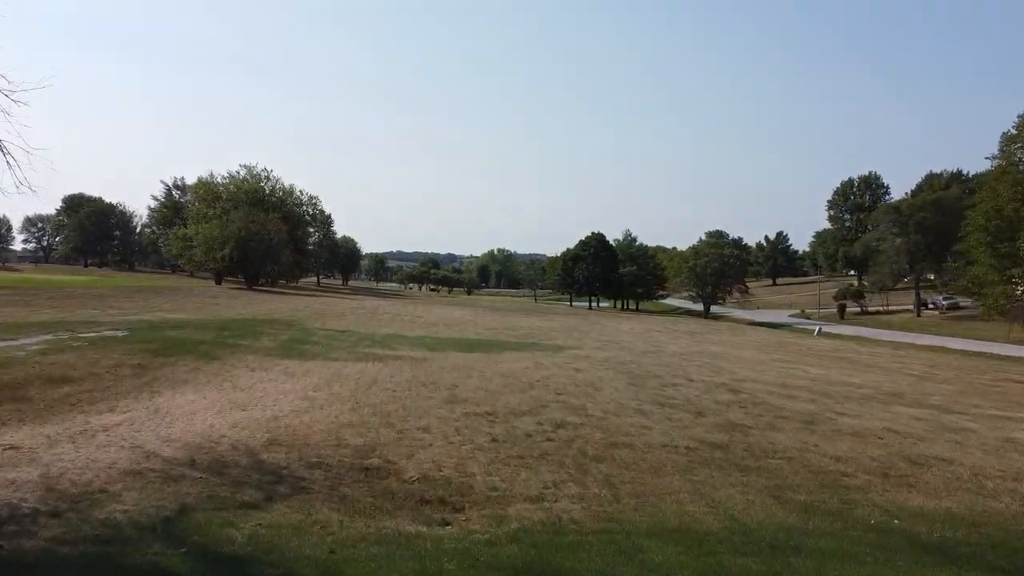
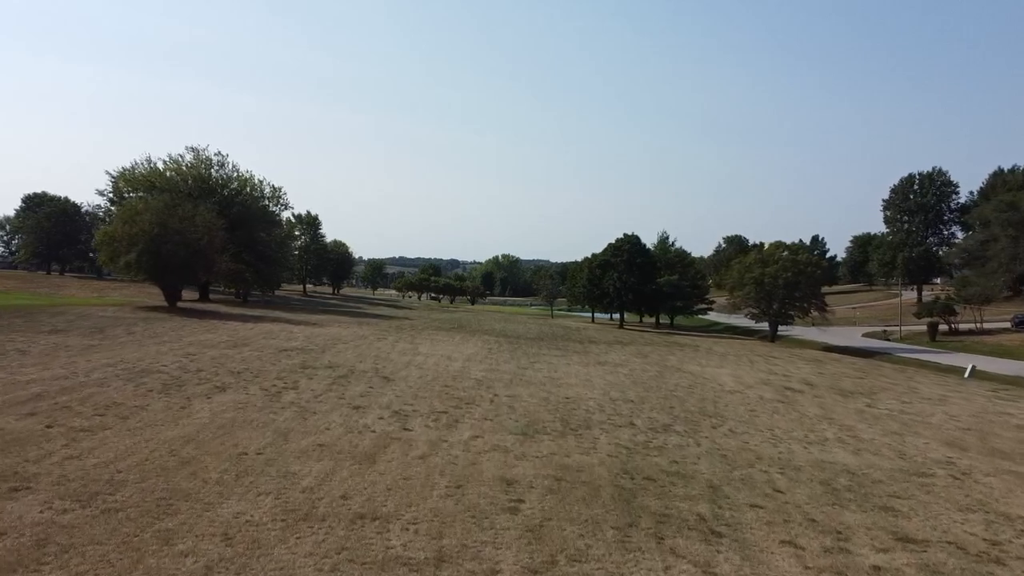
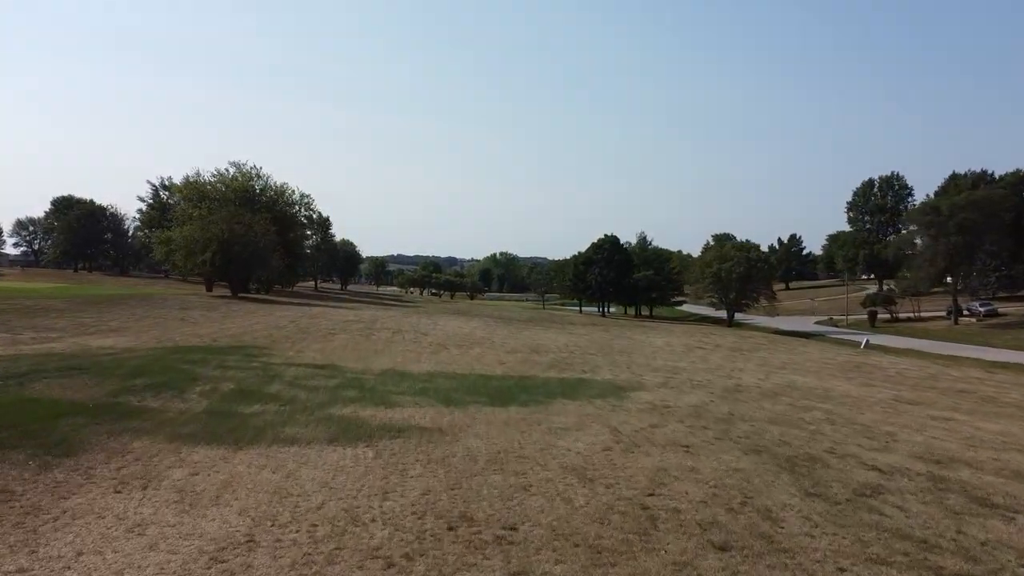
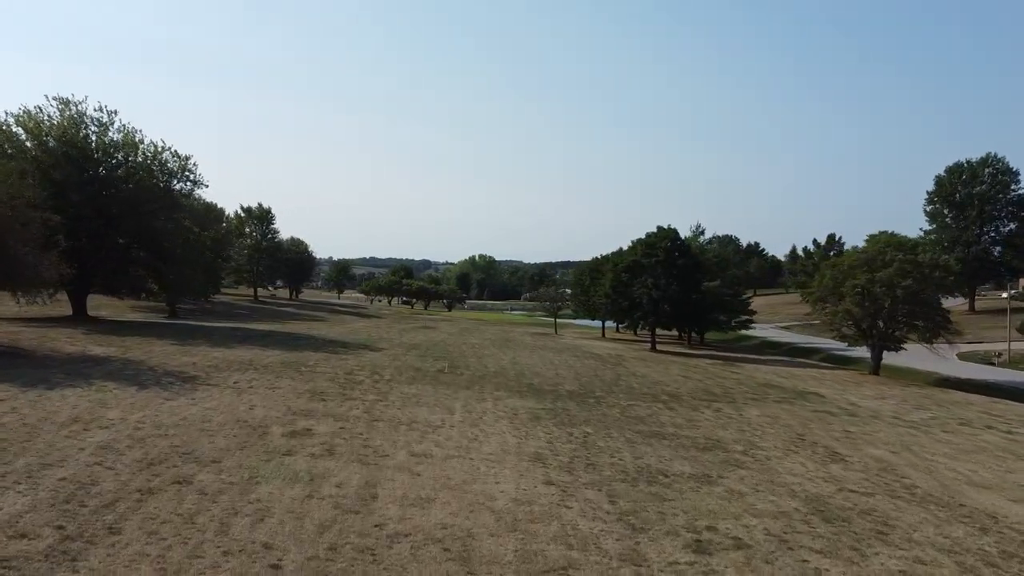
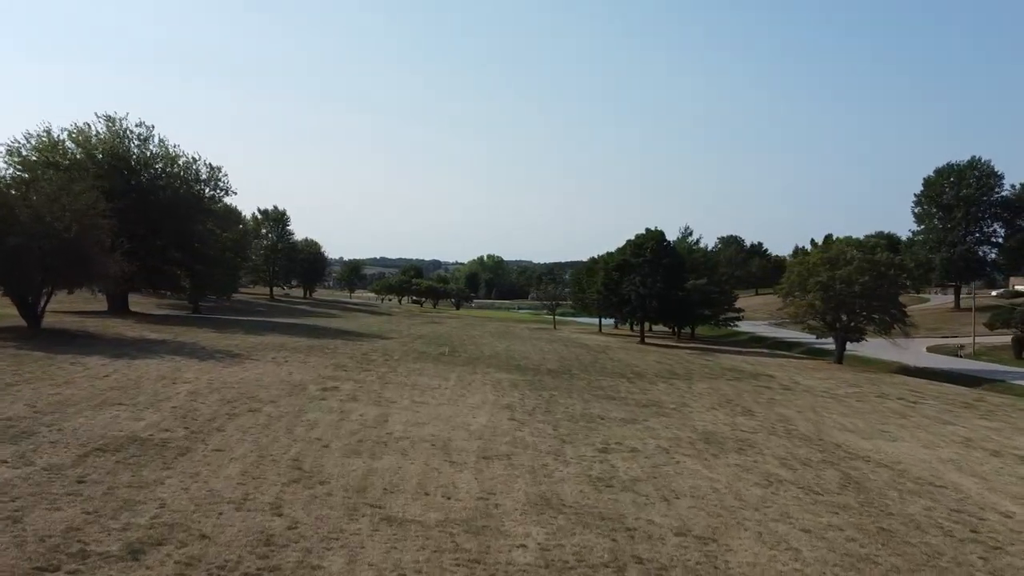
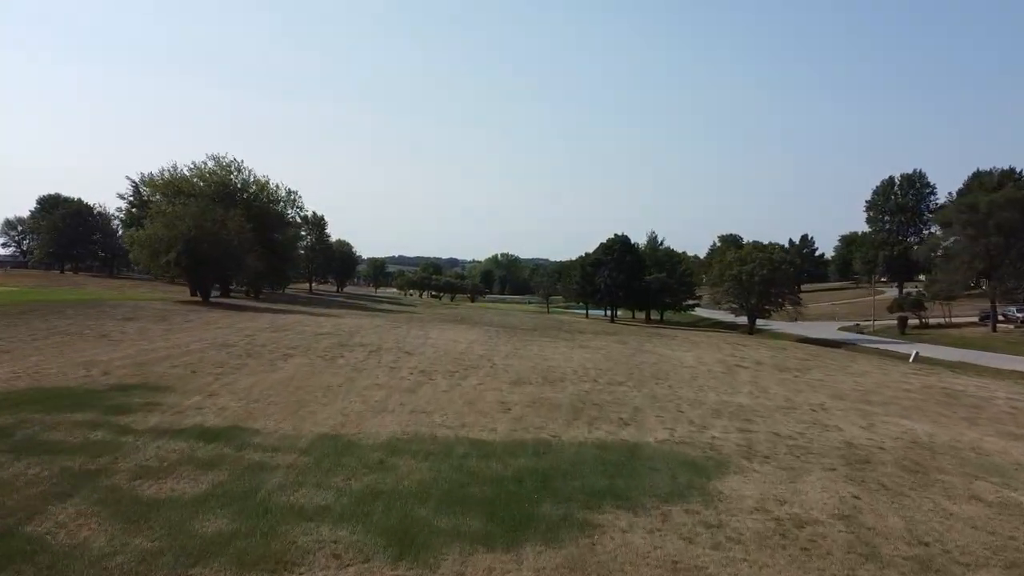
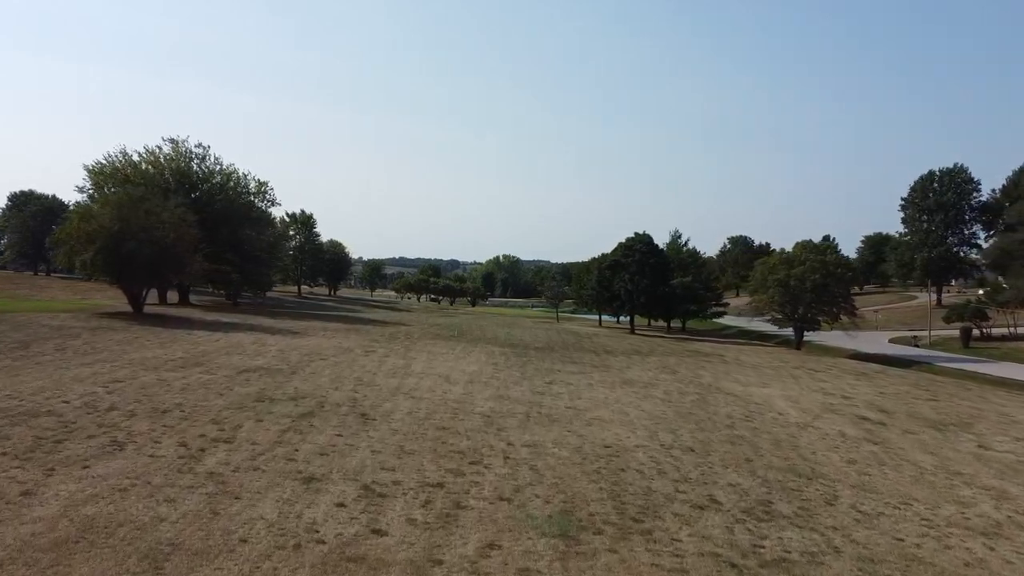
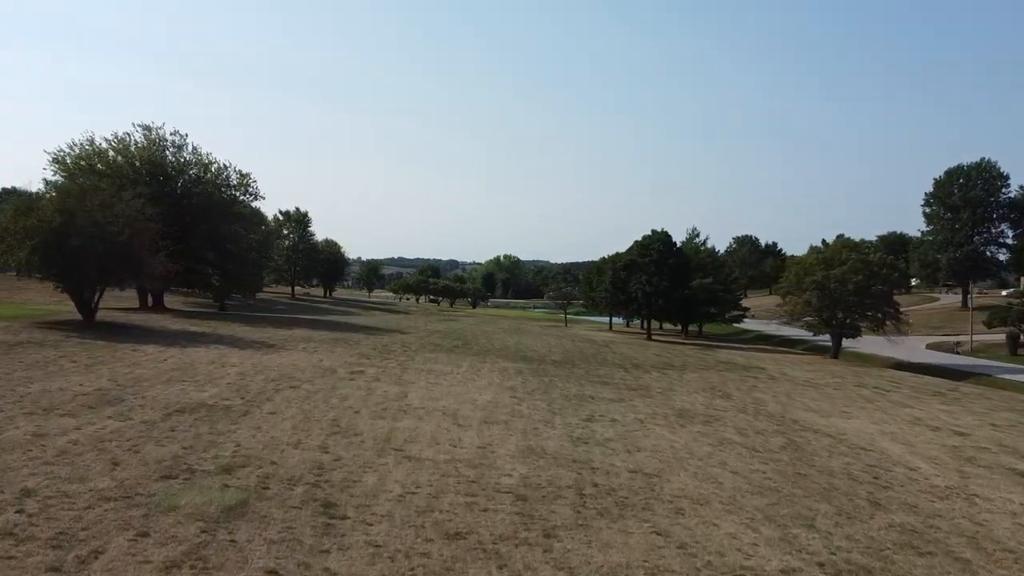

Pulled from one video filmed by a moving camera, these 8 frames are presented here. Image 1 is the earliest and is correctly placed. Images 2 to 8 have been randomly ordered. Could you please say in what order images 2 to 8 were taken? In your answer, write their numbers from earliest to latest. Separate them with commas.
3, 6, 2, 7, 8, 5, 4
